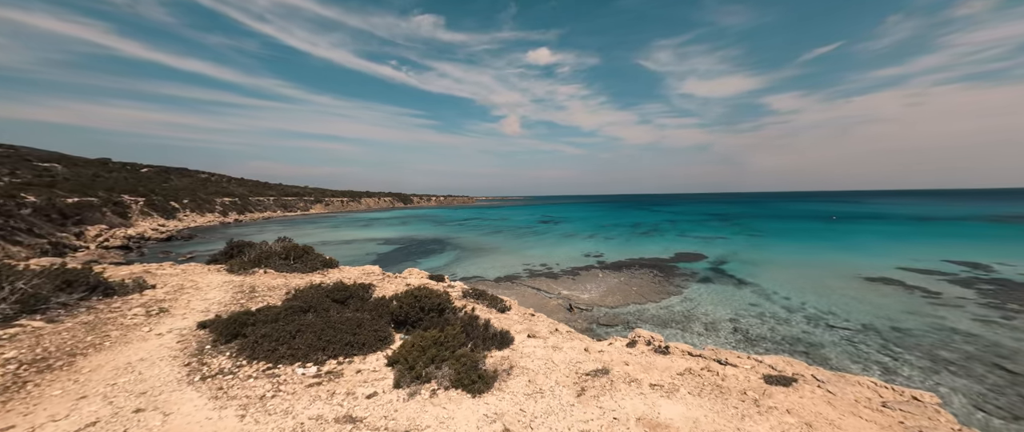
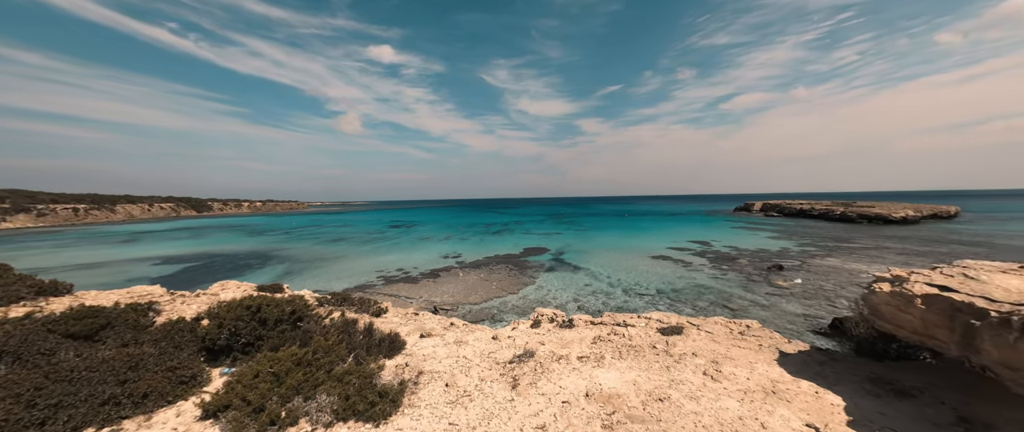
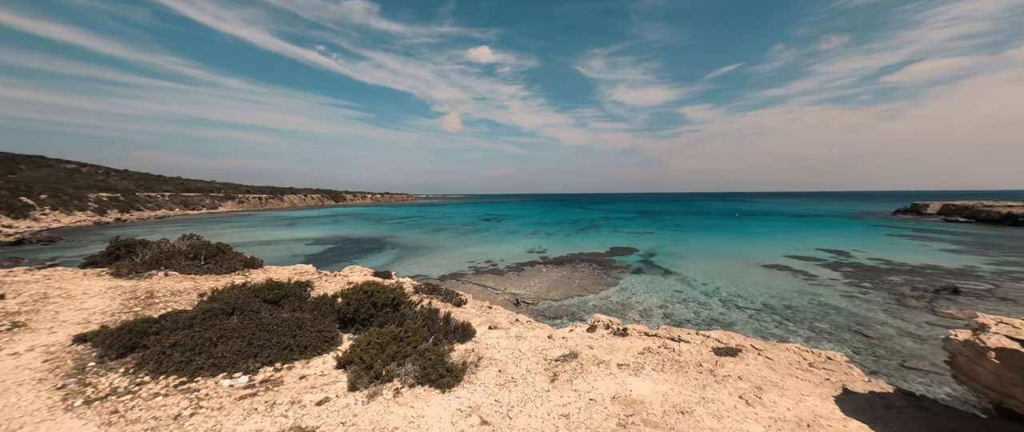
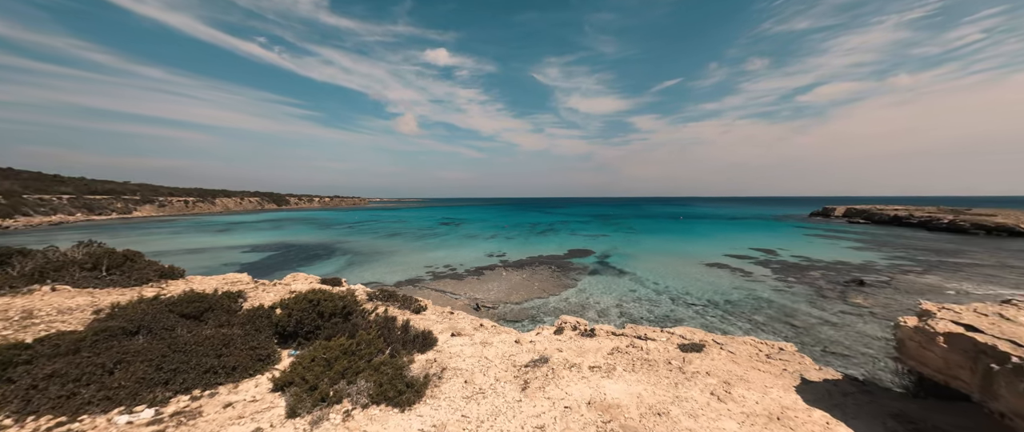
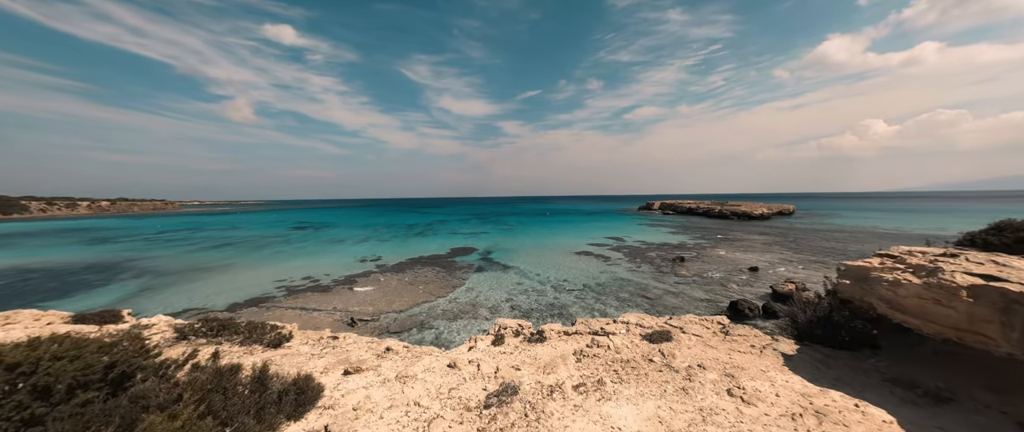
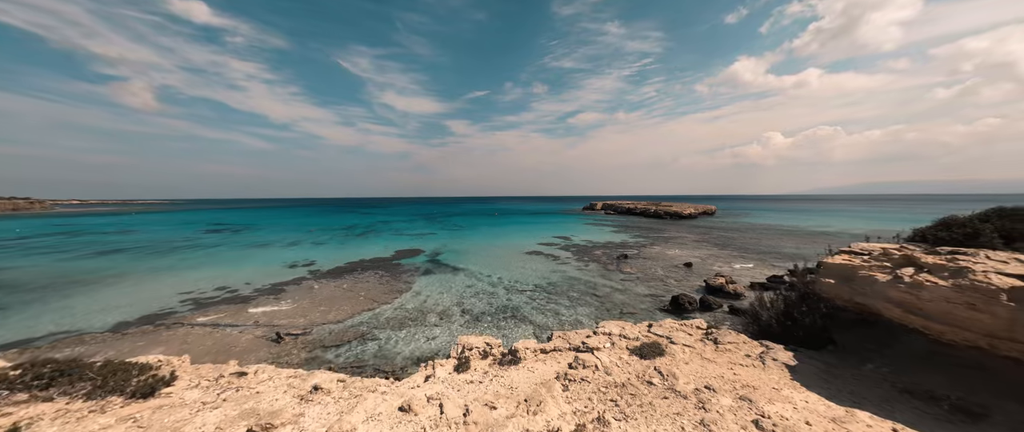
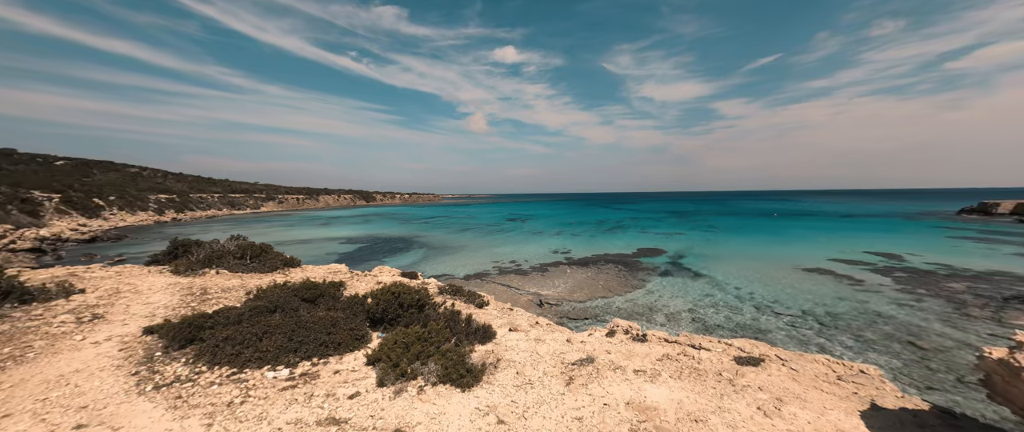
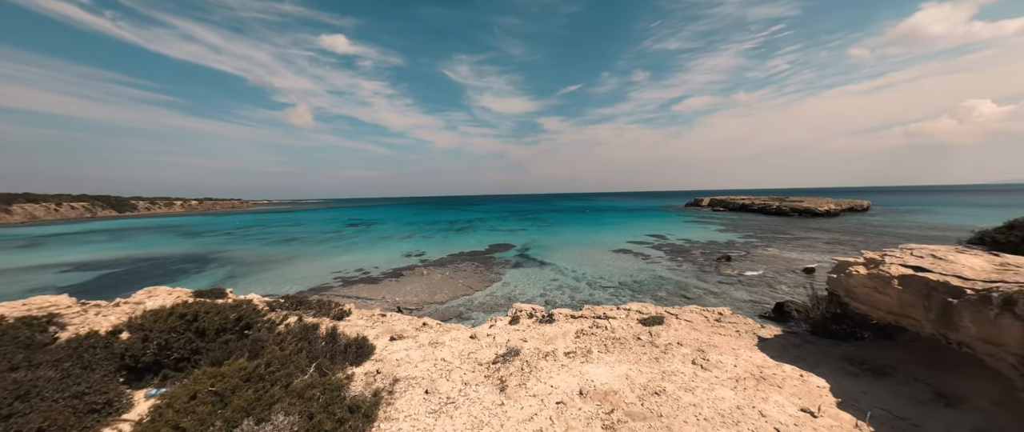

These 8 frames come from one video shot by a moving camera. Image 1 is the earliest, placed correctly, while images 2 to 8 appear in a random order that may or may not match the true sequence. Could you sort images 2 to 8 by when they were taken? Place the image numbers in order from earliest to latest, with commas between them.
7, 3, 4, 2, 8, 5, 6
